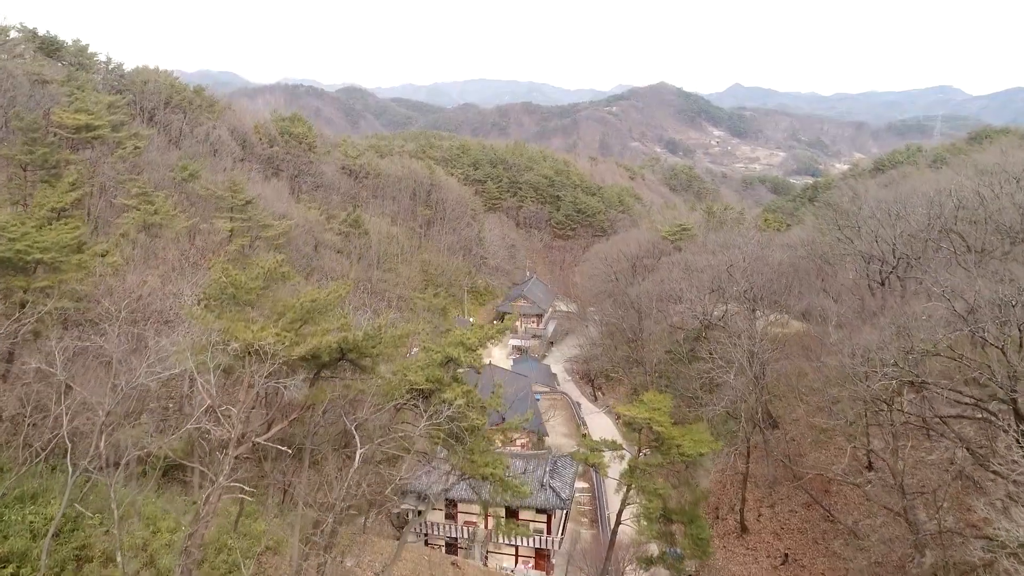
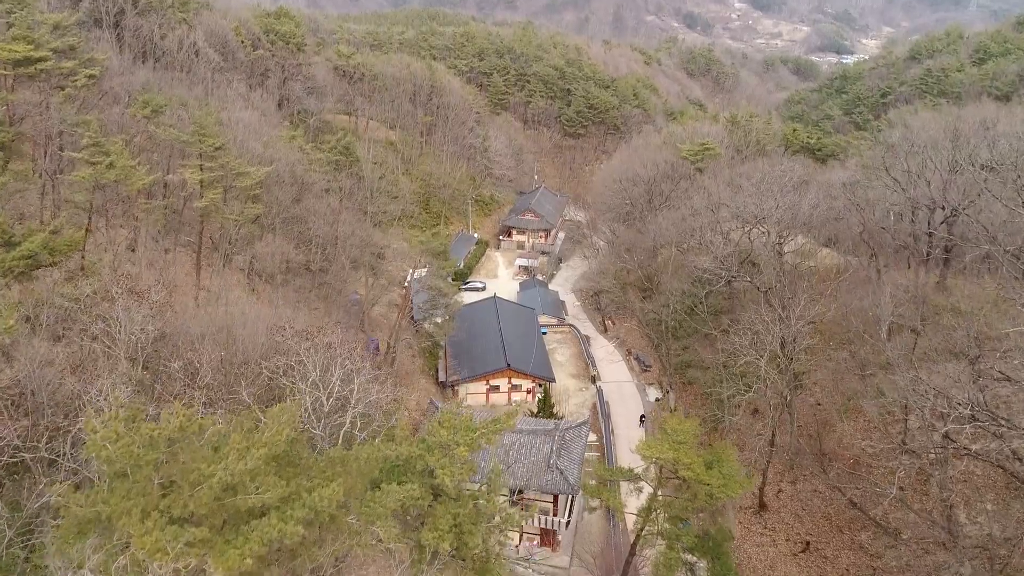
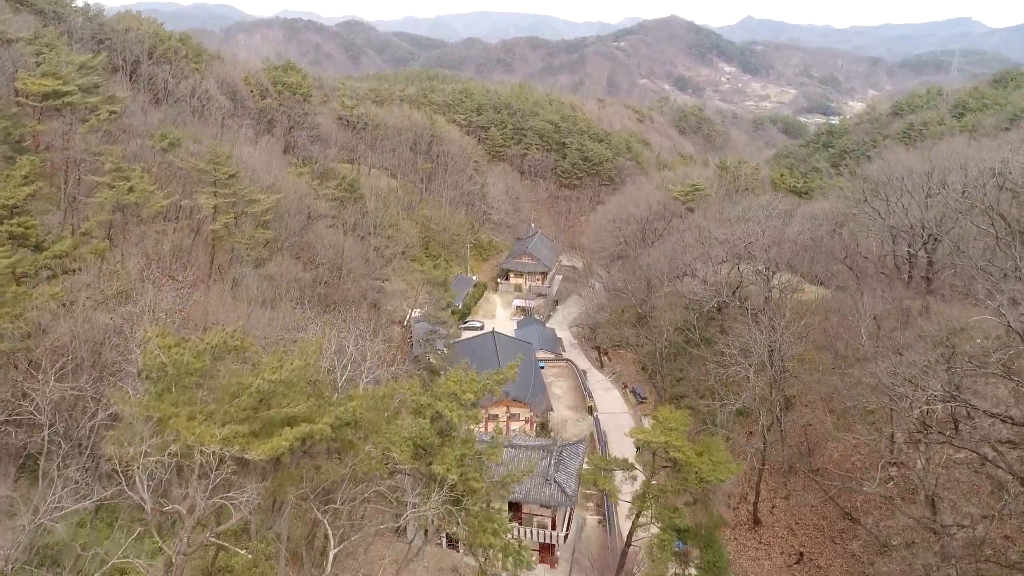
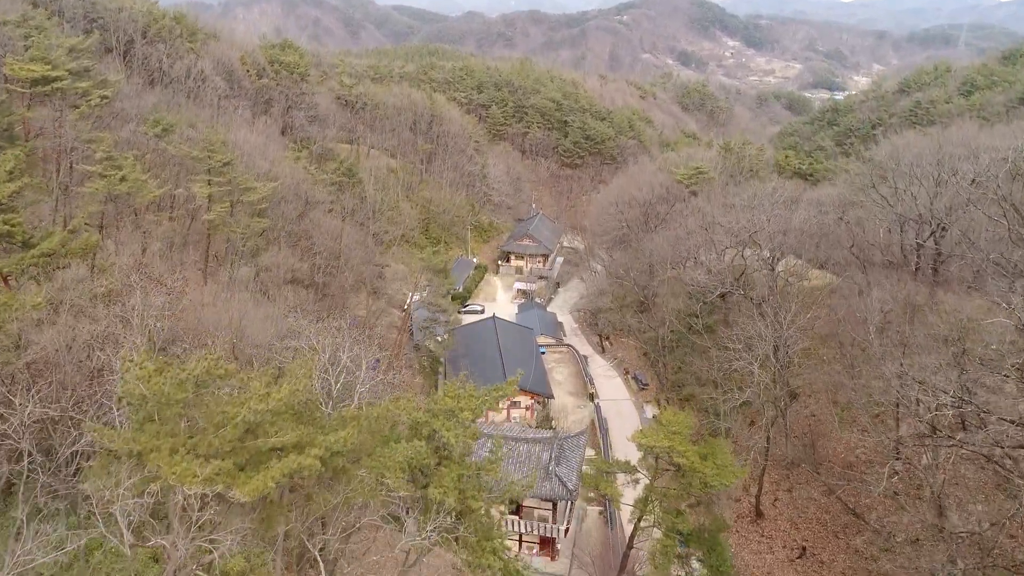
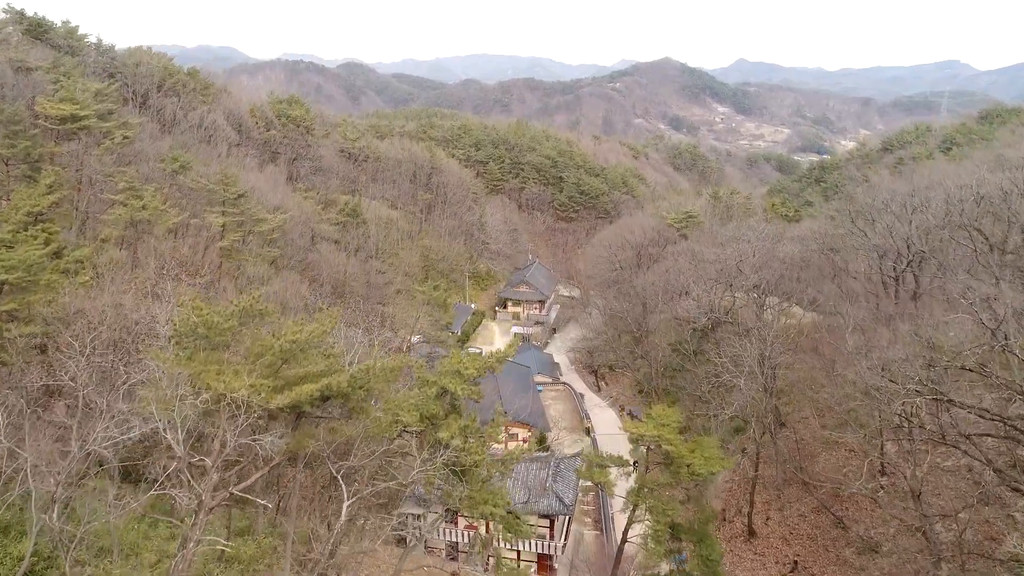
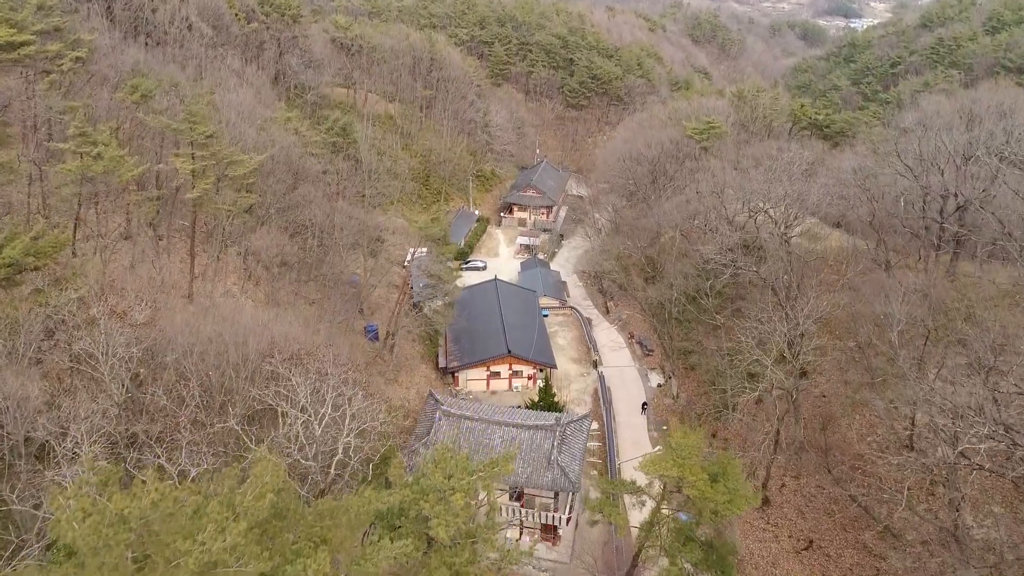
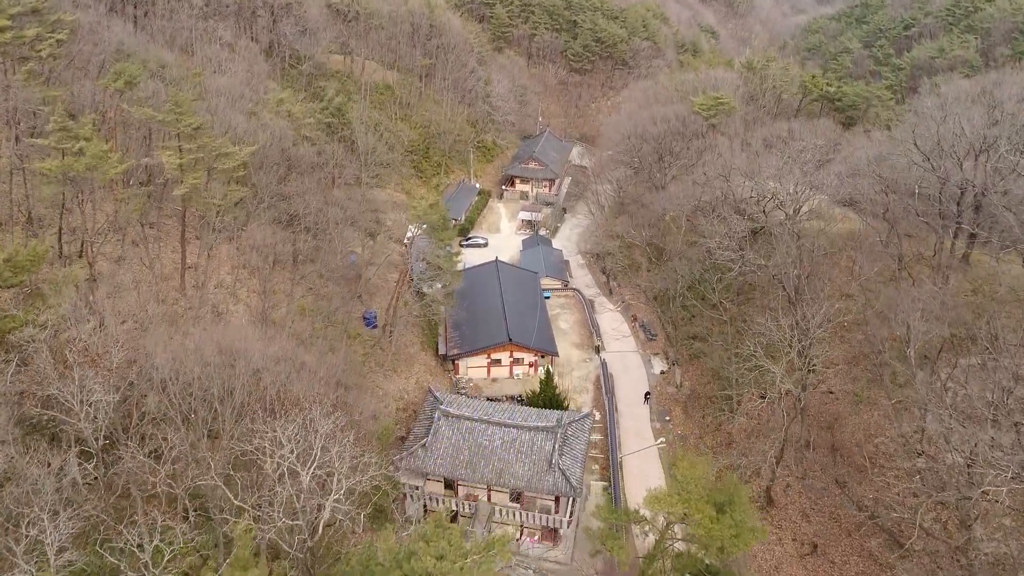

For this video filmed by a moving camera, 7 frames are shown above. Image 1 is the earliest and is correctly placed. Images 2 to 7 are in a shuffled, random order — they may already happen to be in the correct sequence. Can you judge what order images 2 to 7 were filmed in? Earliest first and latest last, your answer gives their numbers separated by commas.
5, 3, 4, 2, 6, 7
